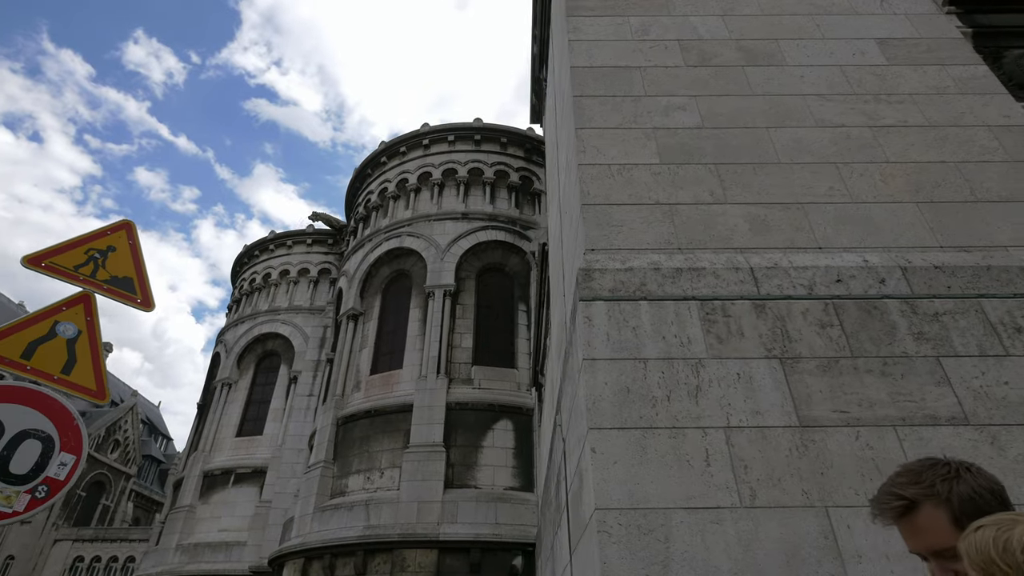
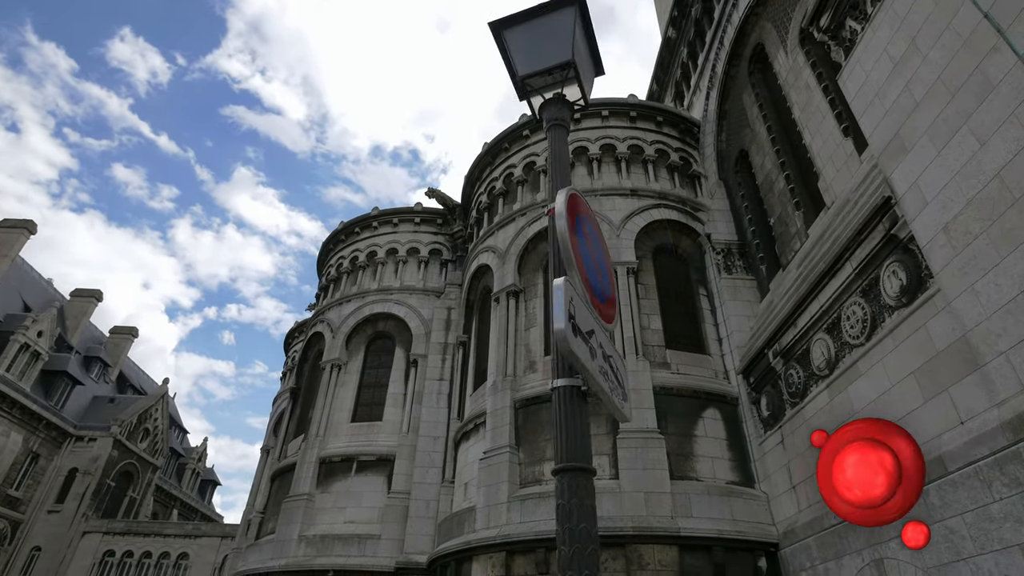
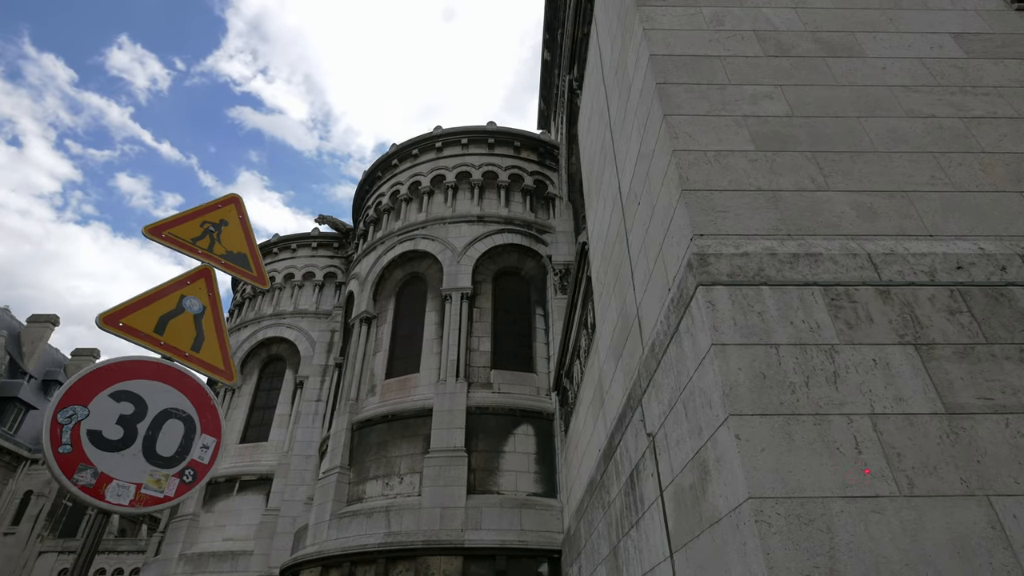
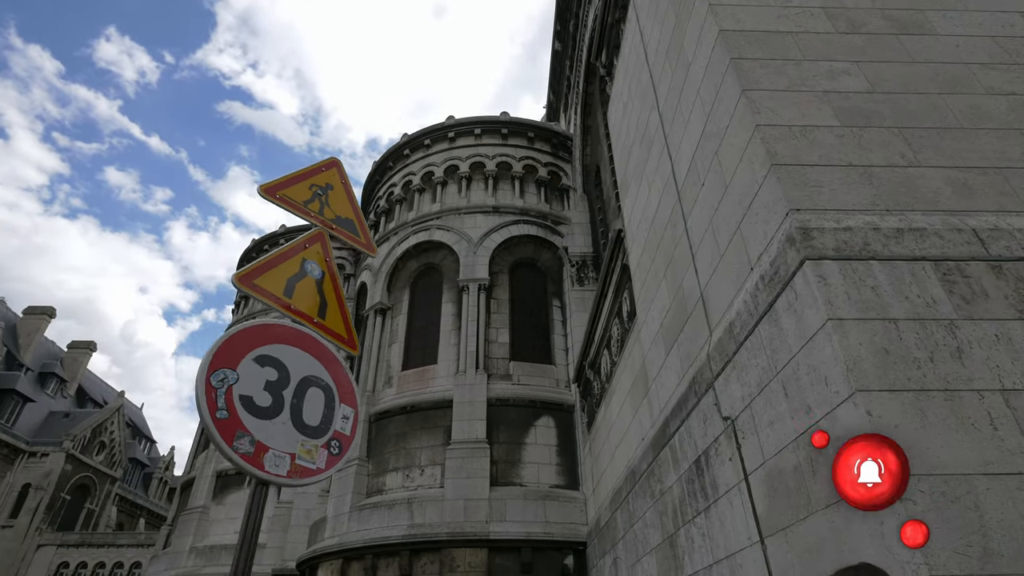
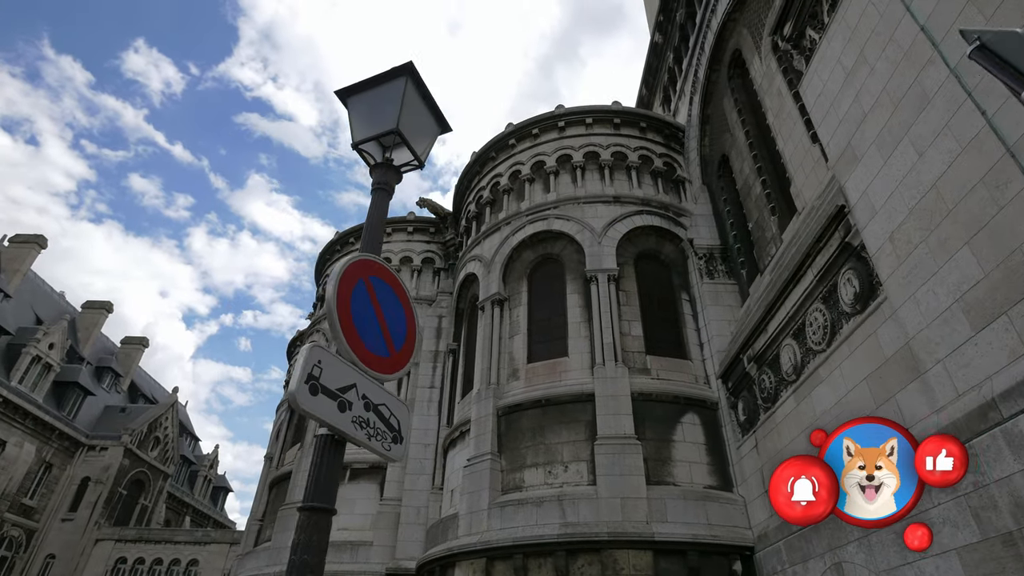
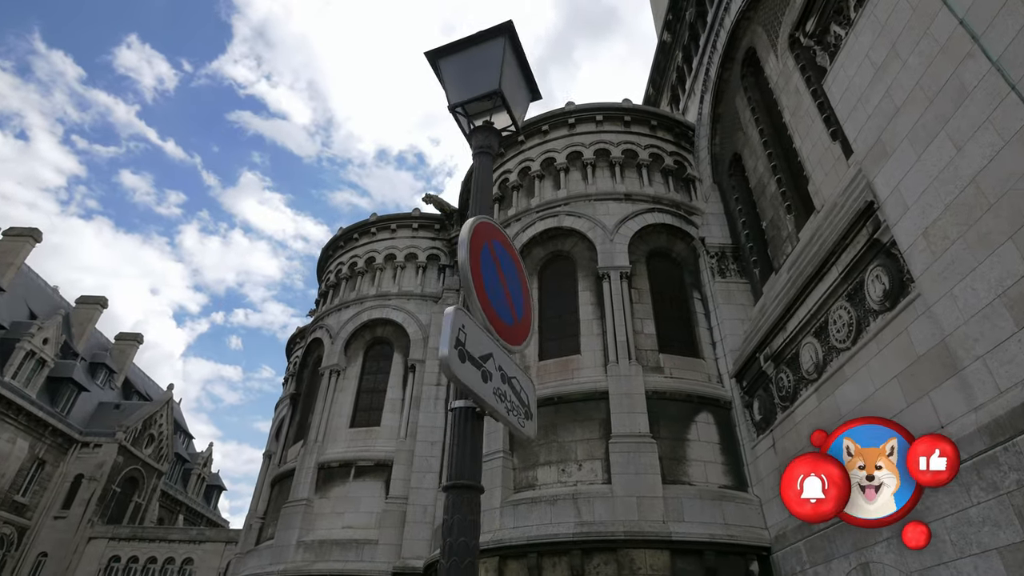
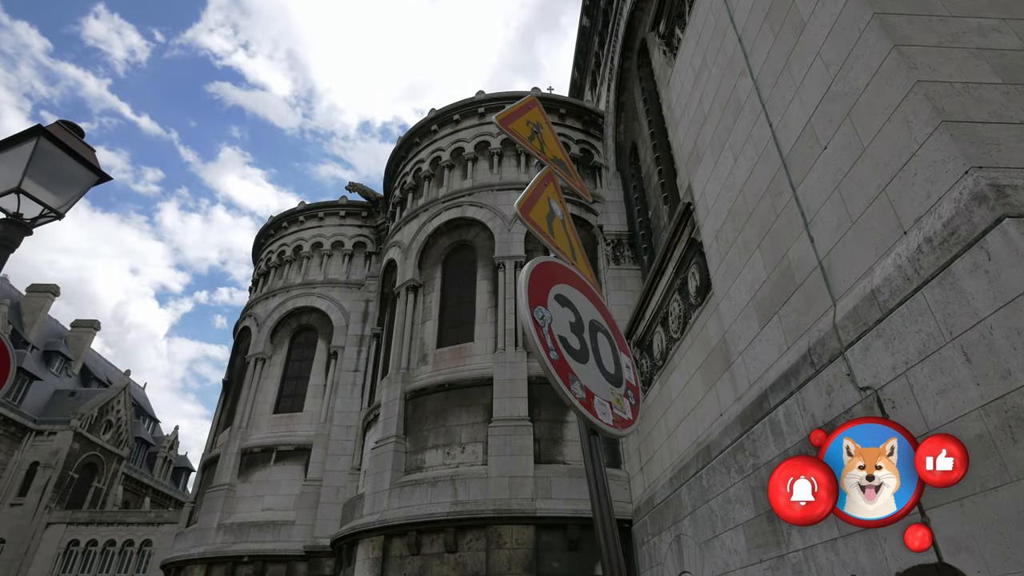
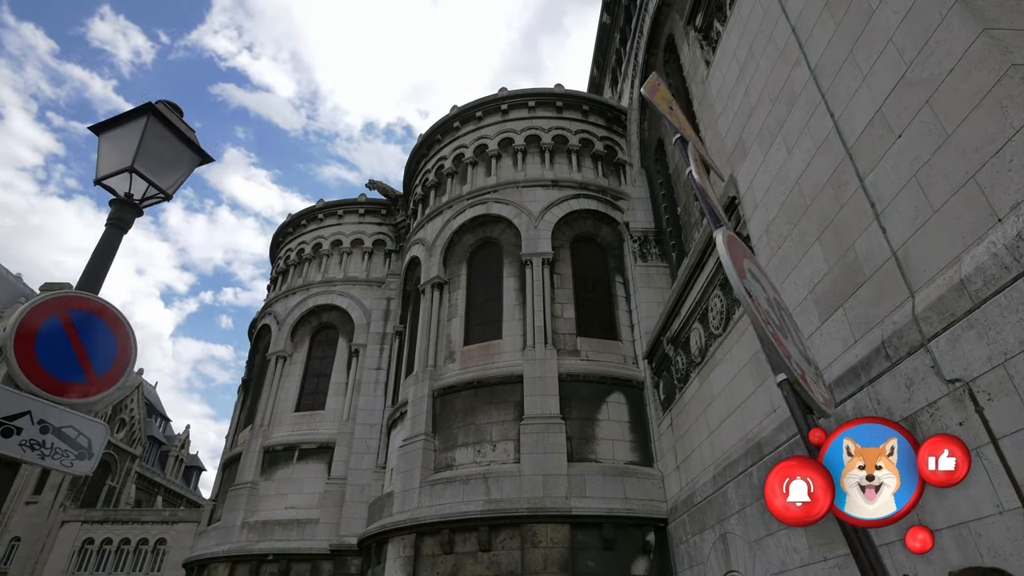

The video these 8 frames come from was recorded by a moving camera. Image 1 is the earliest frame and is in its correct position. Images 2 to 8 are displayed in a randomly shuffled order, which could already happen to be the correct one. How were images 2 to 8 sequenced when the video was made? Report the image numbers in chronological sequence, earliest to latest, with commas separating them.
3, 4, 7, 8, 5, 6, 2
